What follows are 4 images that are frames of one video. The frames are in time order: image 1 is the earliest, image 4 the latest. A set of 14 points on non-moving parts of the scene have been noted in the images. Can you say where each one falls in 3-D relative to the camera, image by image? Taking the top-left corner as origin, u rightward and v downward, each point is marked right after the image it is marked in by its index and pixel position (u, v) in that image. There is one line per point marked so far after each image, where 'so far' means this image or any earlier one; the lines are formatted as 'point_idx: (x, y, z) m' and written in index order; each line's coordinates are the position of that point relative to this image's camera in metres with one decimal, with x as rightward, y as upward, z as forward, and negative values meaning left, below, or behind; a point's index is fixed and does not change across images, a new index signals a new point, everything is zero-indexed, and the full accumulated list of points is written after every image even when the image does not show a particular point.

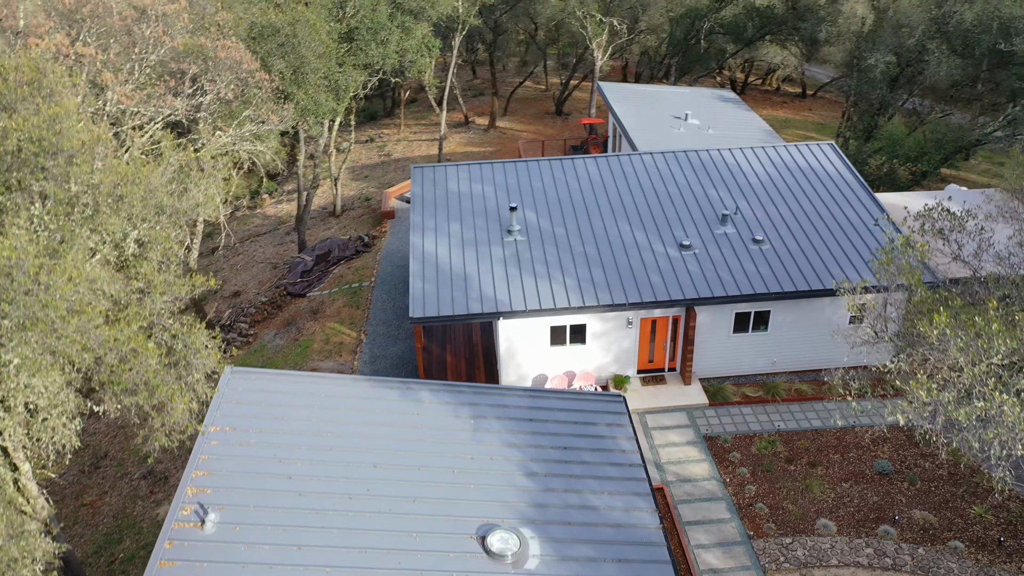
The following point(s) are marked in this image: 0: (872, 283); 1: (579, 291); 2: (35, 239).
0: (+7.5, +0.1, +17.3) m
1: (+1.4, -0.1, +17.2) m
2: (-5.6, +0.6, +9.8) m
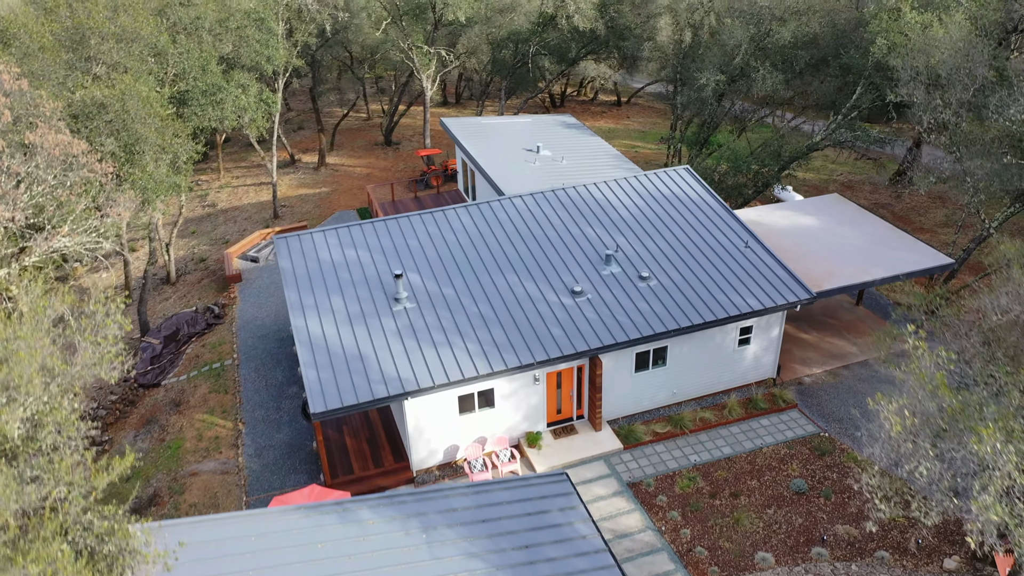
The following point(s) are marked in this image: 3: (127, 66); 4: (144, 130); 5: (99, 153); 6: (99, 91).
0: (+5.3, -0.4, +18.0) m
1: (-0.6, -1.4, +16.6) m
2: (-5.9, -1.5, +7.9) m
3: (-8.9, +5.1, +19.0) m
4: (-8.1, +3.5, +18.2) m
5: (-8.9, +2.9, +17.8) m
6: (-8.9, +4.2, +17.7) m
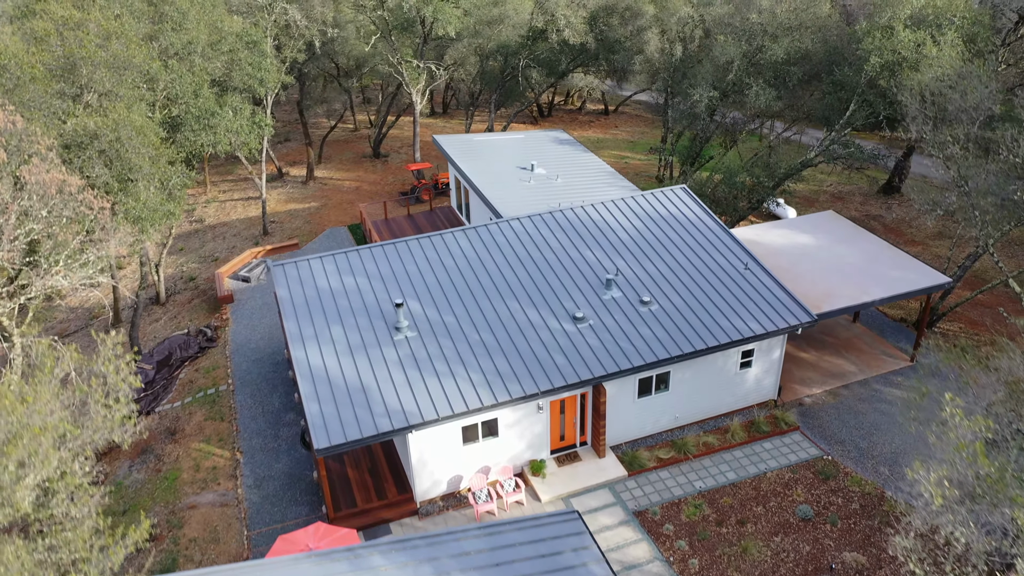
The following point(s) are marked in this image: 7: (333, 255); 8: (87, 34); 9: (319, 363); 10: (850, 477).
0: (+5.4, -0.9, +18.0) m
1: (-0.5, -2.0, +16.5) m
2: (-5.7, -2.1, +7.7) m
3: (-8.9, +4.4, +18.8) m
4: (-8.1, +2.8, +17.9) m
5: (-8.9, +2.2, +17.5) m
6: (-8.9, +3.5, +17.4) m
7: (-4.3, +0.8, +19.9) m
8: (-9.8, +5.8, +19.0) m
9: (-4.0, -1.5, +16.9) m
10: (+7.1, -3.9, +17.2) m
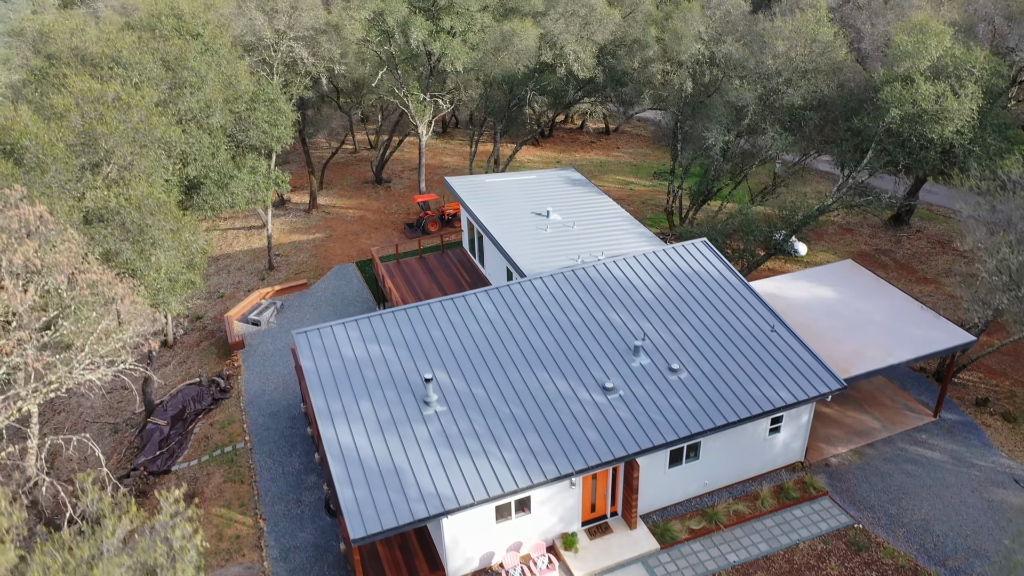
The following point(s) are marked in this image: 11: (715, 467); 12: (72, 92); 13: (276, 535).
0: (+6.0, -2.4, +17.9) m
1: (+0.2, -3.5, +16.3) m
2: (-4.9, -3.8, +7.4) m
3: (-8.3, +2.8, +18.4) m
4: (-7.5, +1.2, +17.6) m
5: (-8.3, +0.6, +17.2) m
6: (-8.3, +1.9, +17.1) m
7: (-3.7, -0.8, +19.6) m
8: (-9.2, +4.2, +18.6) m
9: (-3.3, -3.1, +16.7) m
10: (+7.7, -5.4, +17.2) m
11: (+4.6, -4.0, +18.7) m
12: (-10.3, +4.7, +19.1) m
13: (-5.5, -5.8, +19.4) m
